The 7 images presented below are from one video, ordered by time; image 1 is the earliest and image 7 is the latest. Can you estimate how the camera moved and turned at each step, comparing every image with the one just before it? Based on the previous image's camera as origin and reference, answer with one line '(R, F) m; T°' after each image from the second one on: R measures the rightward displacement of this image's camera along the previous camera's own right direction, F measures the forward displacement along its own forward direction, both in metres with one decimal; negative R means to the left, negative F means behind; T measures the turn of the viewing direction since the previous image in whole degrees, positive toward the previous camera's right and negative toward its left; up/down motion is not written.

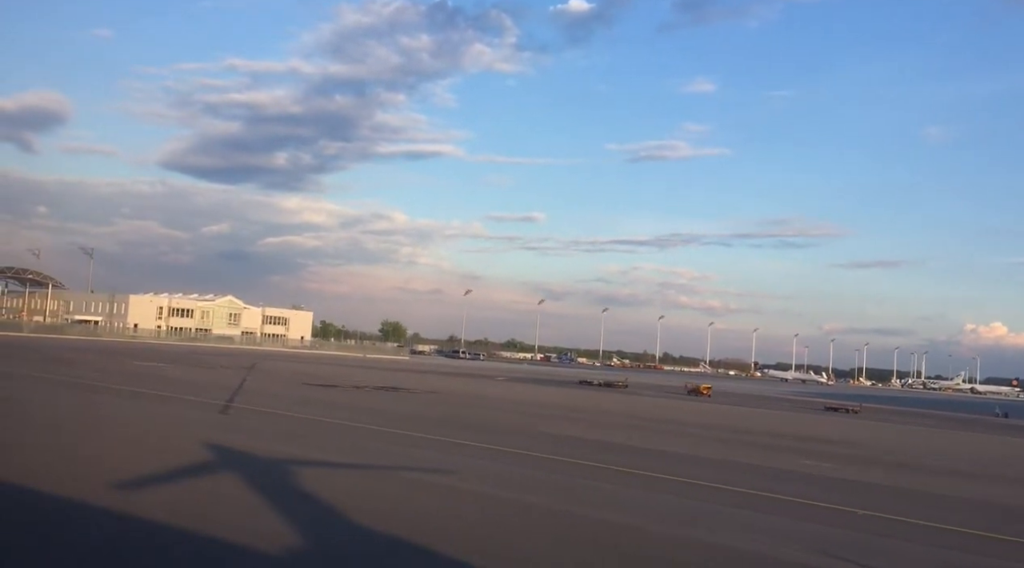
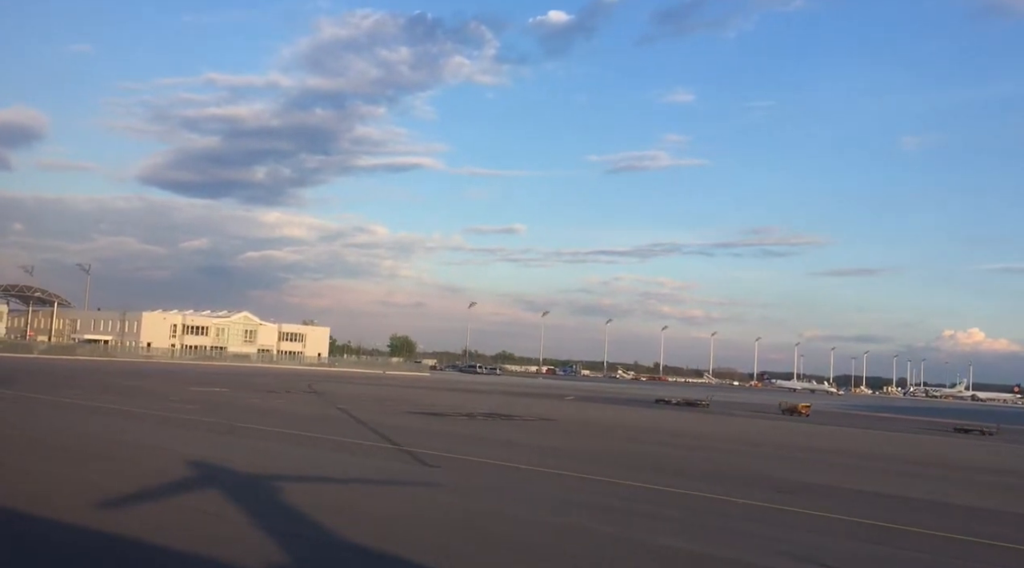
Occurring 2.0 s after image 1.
(-2.7, +2.1) m; +1°
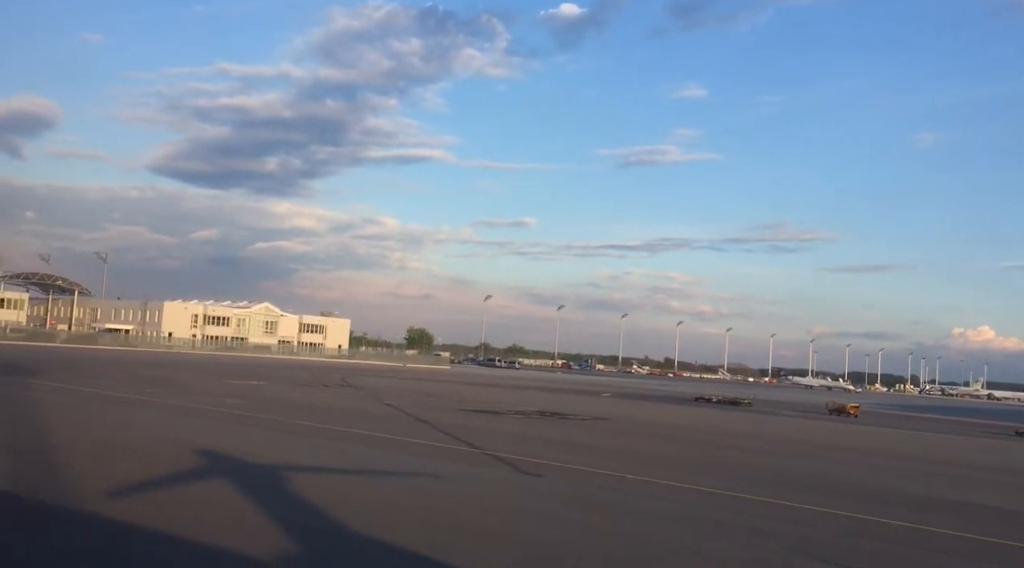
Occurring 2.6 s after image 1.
(-0.9, +0.6) m; -1°
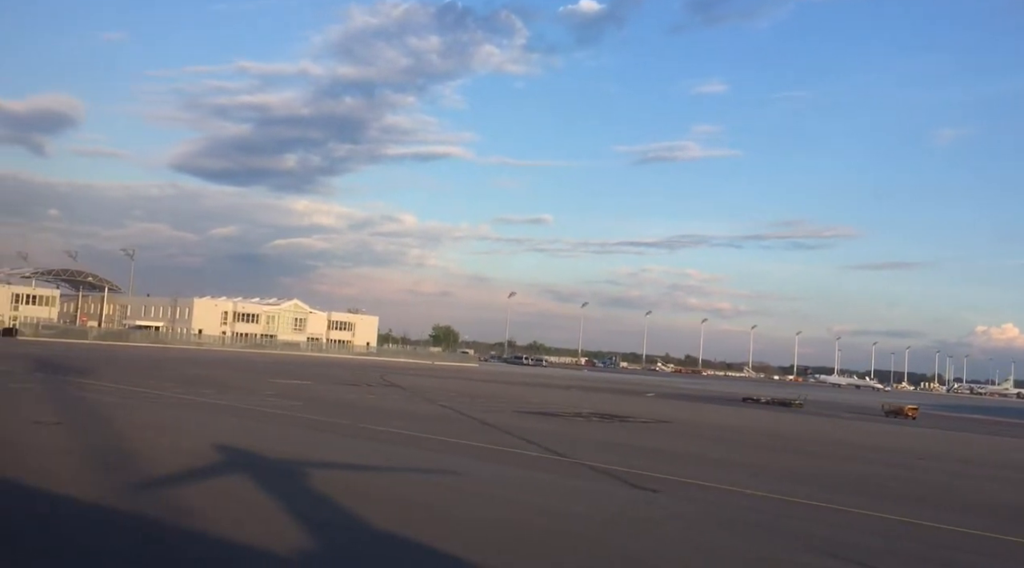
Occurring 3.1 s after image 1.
(-0.7, +0.6) m; -1°
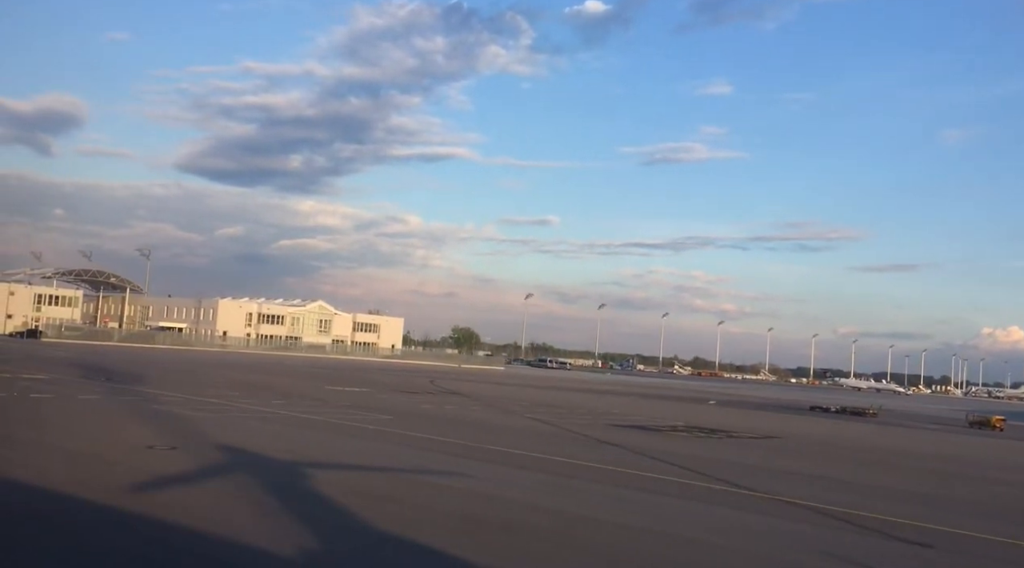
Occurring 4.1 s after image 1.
(-1.4, +1.2) m; 0°
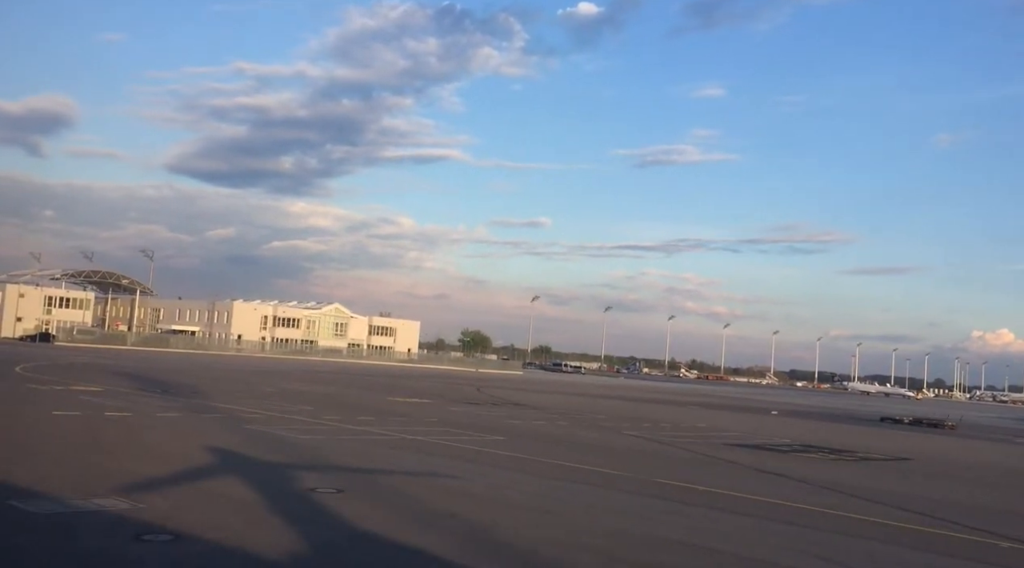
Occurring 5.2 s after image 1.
(-1.7, +1.4) m; +1°
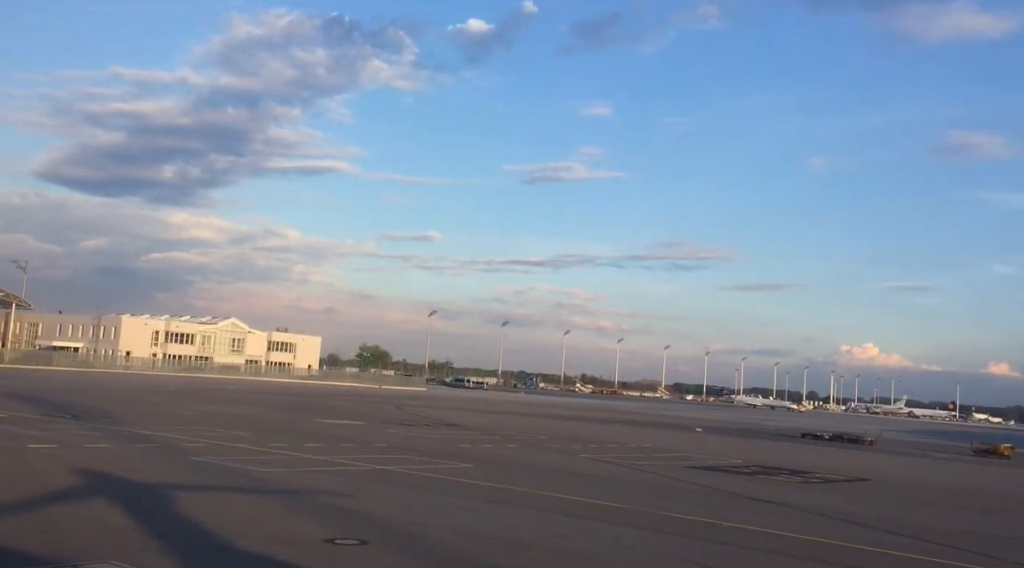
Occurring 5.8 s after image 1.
(-0.9, +0.7) m; +7°
